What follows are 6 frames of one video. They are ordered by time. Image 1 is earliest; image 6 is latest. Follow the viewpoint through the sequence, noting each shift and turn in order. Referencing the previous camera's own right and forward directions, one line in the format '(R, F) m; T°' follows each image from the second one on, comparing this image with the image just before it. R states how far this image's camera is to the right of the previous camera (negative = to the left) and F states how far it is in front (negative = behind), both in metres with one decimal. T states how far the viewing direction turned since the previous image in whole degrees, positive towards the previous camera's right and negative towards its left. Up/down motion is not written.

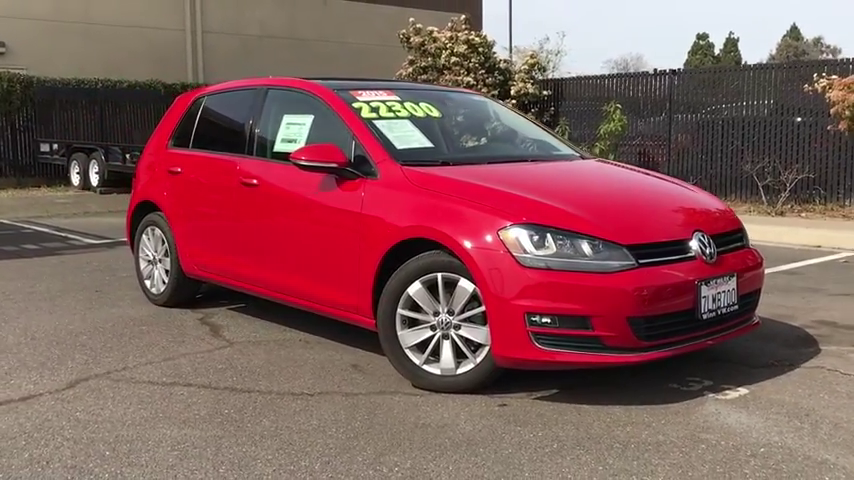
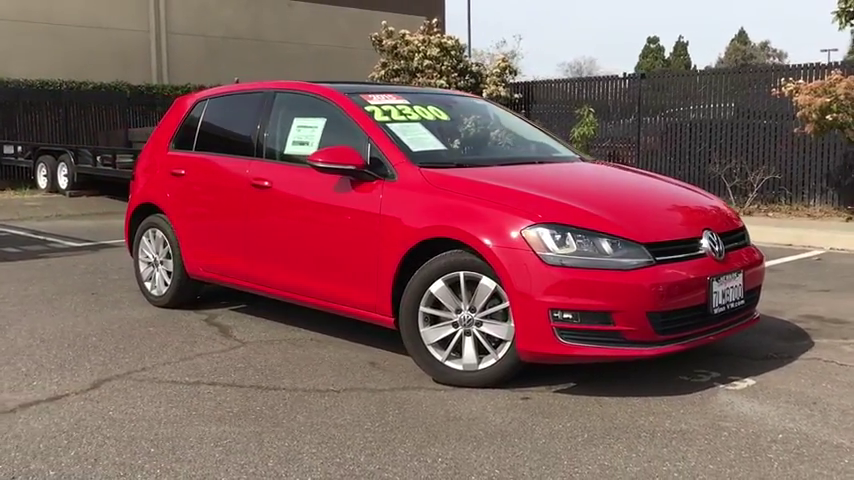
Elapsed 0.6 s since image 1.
(-0.3, -0.1) m; +3°
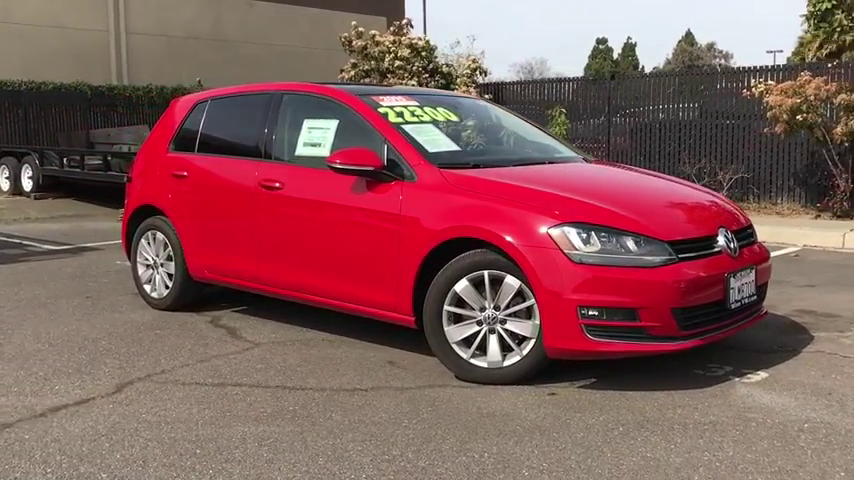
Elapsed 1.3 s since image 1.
(-0.4, -0.1) m; +3°
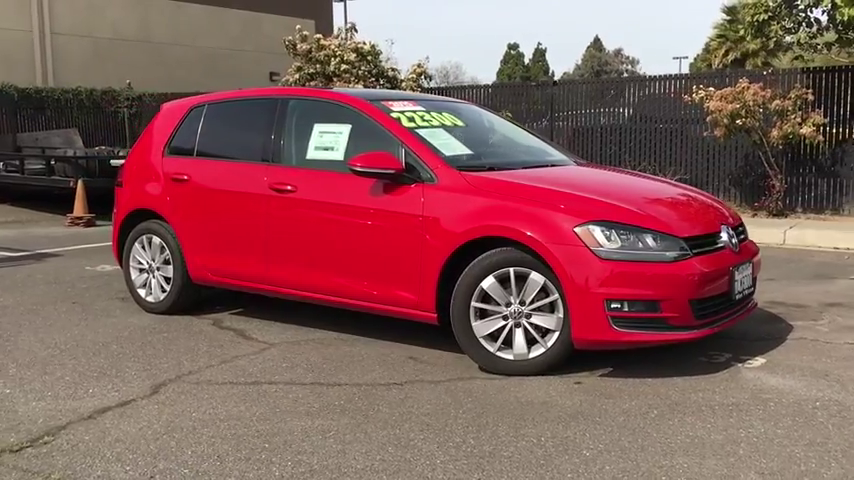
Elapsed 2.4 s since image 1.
(-0.6, -0.2) m; +6°
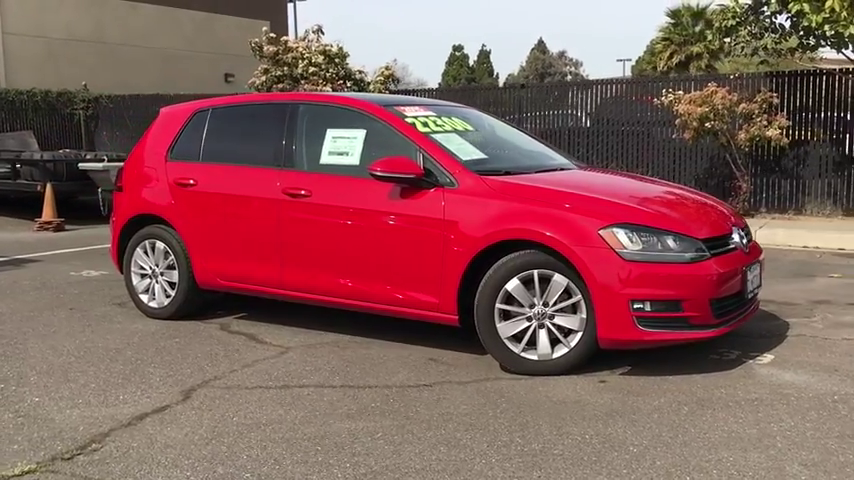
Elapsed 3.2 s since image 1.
(-0.4, -0.1) m; +4°
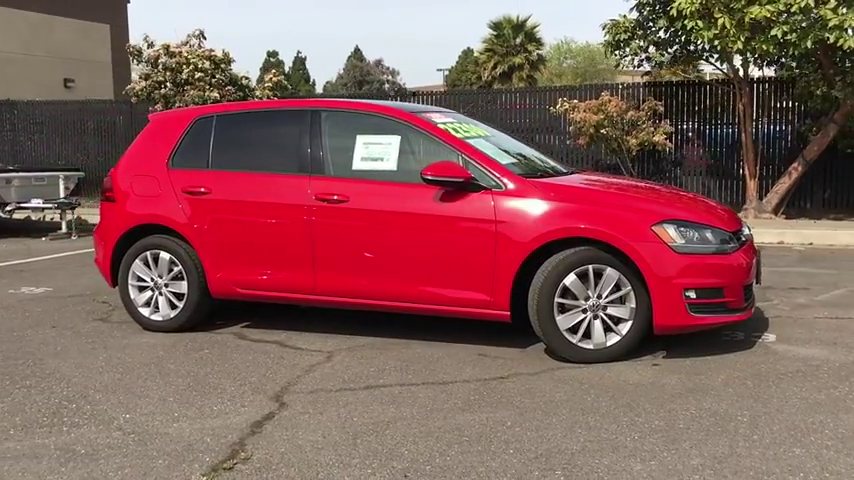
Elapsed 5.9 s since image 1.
(-1.4, -0.1) m; +12°
